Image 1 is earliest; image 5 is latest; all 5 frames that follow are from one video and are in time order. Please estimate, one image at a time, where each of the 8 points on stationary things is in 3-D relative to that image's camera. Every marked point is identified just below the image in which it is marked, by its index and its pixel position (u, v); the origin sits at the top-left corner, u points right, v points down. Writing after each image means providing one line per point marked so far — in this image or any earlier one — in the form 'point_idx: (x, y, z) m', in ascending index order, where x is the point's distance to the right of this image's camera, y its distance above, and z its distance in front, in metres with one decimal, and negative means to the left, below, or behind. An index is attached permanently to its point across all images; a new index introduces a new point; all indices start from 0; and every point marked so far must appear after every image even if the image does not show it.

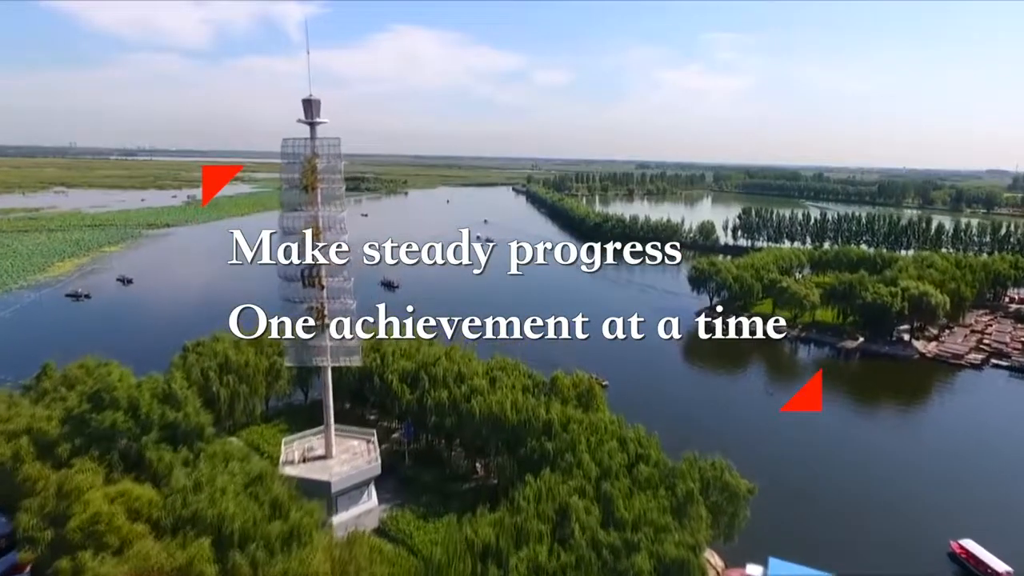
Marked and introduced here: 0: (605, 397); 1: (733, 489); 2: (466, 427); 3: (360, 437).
0: (+1.6, -1.9, +12.1) m
1: (+3.0, -2.7, +9.3) m
2: (-0.8, -2.4, +11.7) m
3: (-2.7, -2.6, +12.0) m
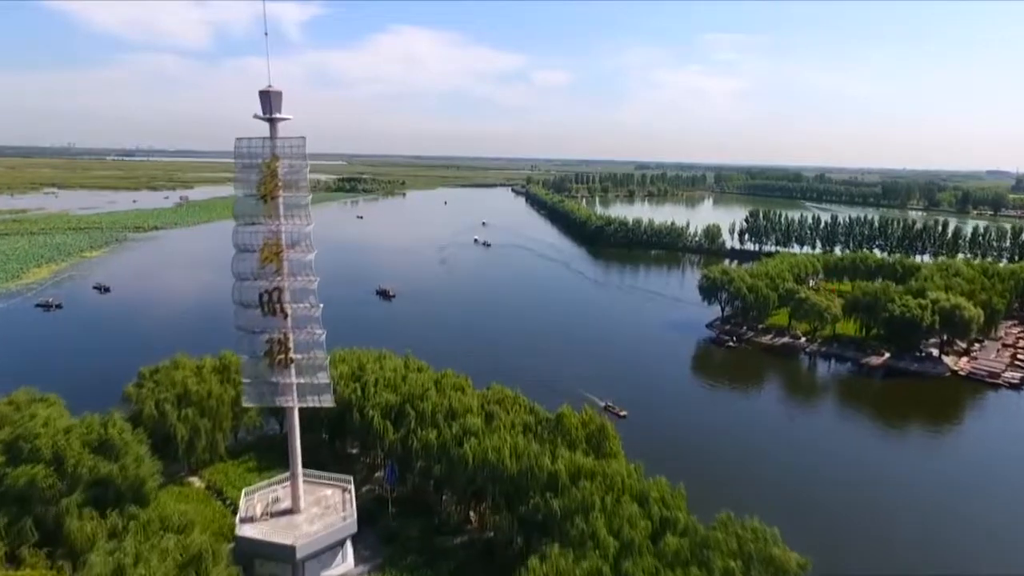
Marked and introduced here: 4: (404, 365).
0: (+1.6, -2.3, +10.5) m
1: (+3.0, -3.1, +7.7) m
2: (-0.8, -2.8, +10.0) m
3: (-2.7, -3.0, +10.4) m
4: (-2.1, -1.5, +13.1) m
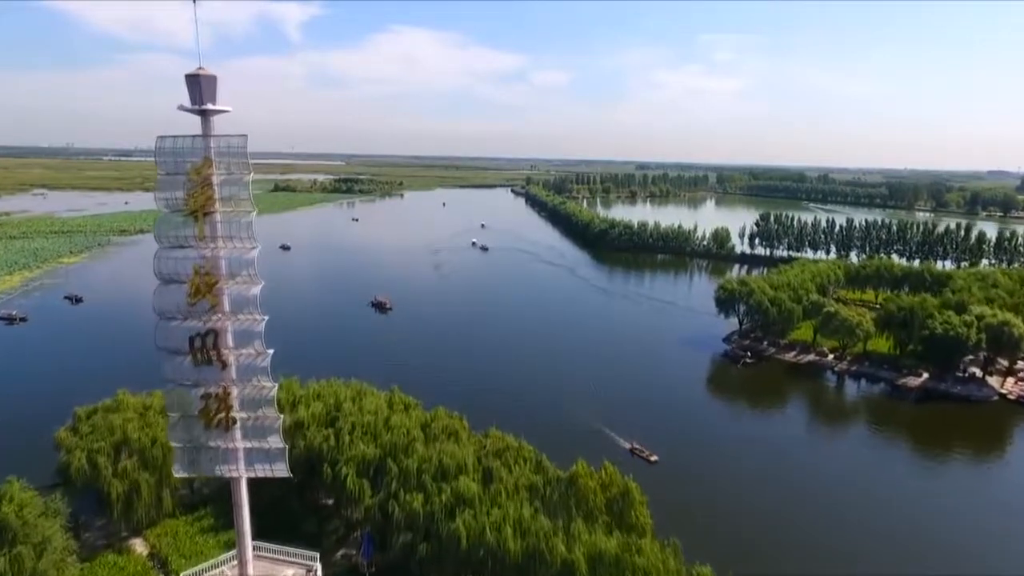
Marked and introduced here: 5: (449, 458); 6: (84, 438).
0: (+1.7, -2.7, +8.5) m
1: (+3.0, -3.5, +5.7) m
2: (-0.8, -3.2, +8.1) m
3: (-2.6, -3.4, +8.4) m
4: (-2.0, -1.9, +11.2) m
5: (-0.8, -2.3, +9.2) m
6: (-6.3, -2.2, +10.1) m
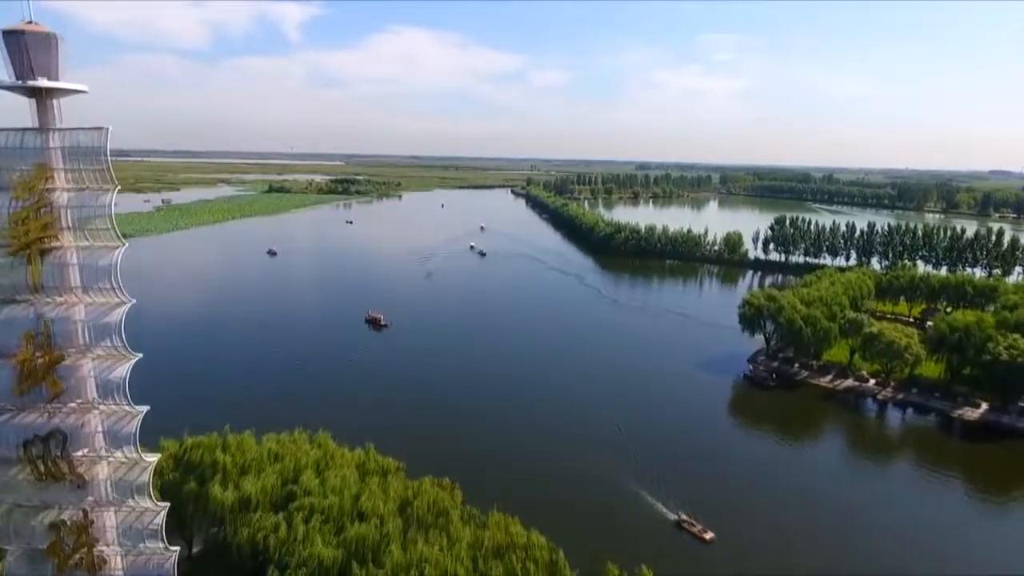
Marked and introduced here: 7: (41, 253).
0: (+1.7, -3.2, +6.2) m
1: (+3.1, -4.0, +3.4) m
2: (-0.7, -3.6, +5.7) m
3: (-2.6, -3.9, +6.1) m
4: (-2.0, -2.4, +8.8) m
5: (-0.8, -2.8, +6.8) m
6: (-6.2, -2.7, +7.7) m
7: (-3.0, +0.1, +4.4) m
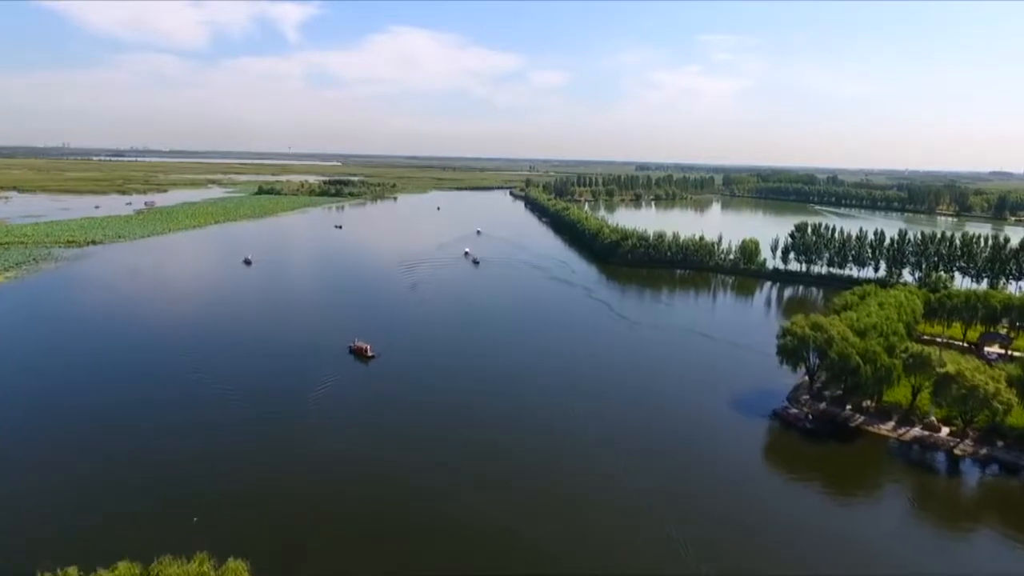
0: (+1.7, -3.9, +2.9) m
1: (+3.1, -4.6, +0.1) m
2: (-0.7, -4.3, +2.4) m
3: (-2.6, -4.5, +2.8) m
4: (-2.0, -3.1, +5.5) m
5: (-0.8, -3.4, +3.5) m
6: (-6.3, -3.3, +4.4) m
7: (-3.0, -0.6, +1.1) m
